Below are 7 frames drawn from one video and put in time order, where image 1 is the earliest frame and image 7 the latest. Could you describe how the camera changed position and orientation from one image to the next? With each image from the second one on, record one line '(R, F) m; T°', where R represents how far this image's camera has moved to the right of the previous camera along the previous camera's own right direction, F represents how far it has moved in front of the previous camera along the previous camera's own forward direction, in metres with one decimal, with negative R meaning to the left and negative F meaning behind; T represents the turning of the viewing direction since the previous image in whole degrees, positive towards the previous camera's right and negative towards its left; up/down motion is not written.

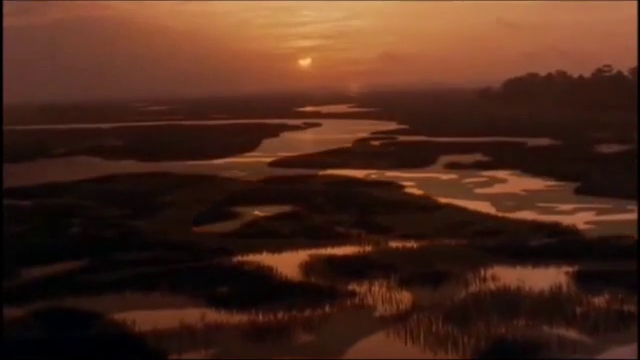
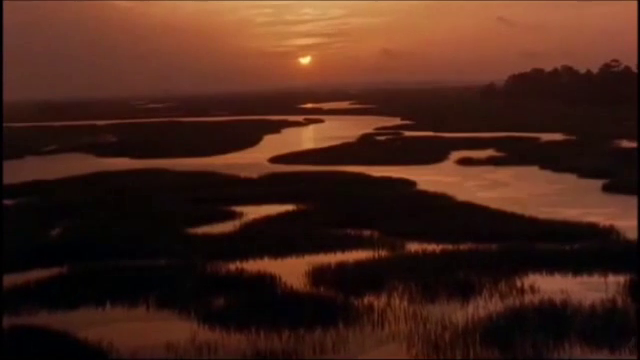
(-0.1, +0.8) m; 0°
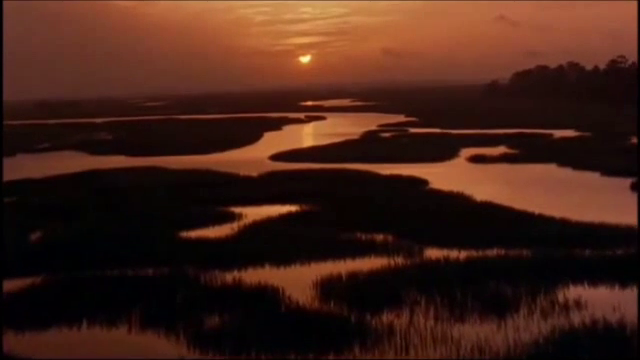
(-0.1, +0.7) m; 0°
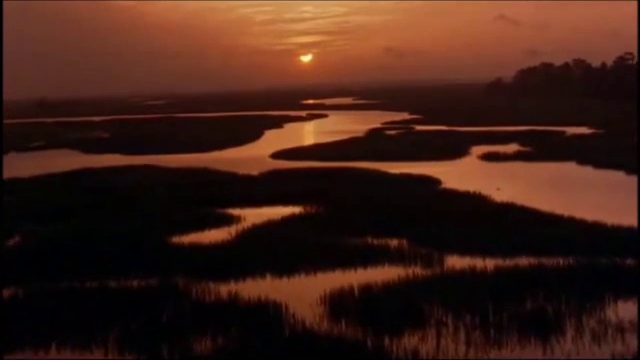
(0.0, +0.7) m; 0°
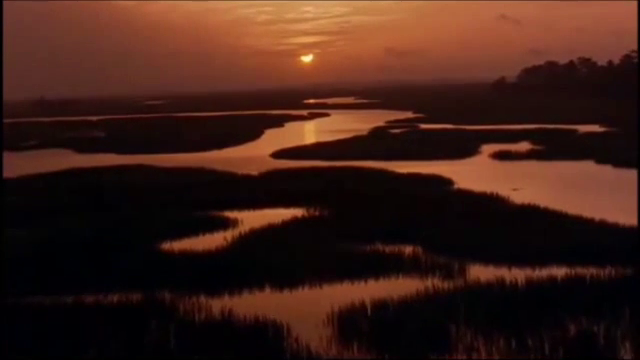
(0.0, +0.6) m; 0°
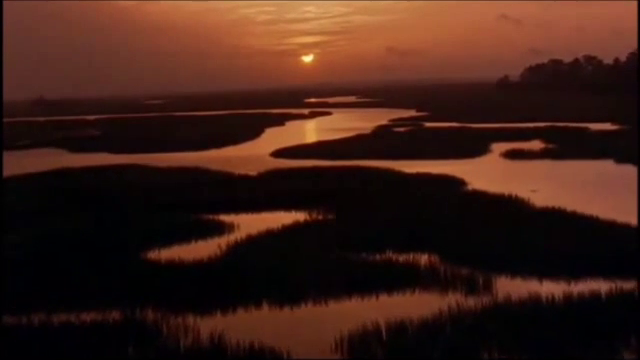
(0.0, +0.6) m; 0°
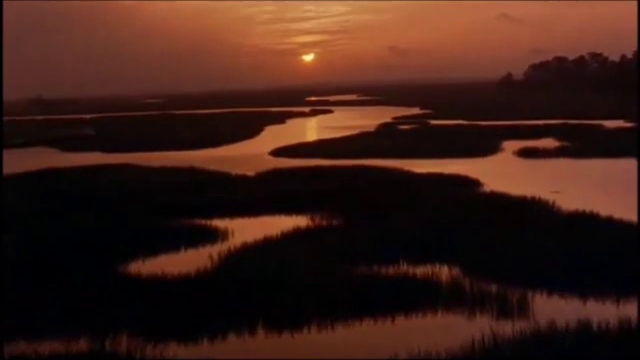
(0.0, +0.6) m; 0°
